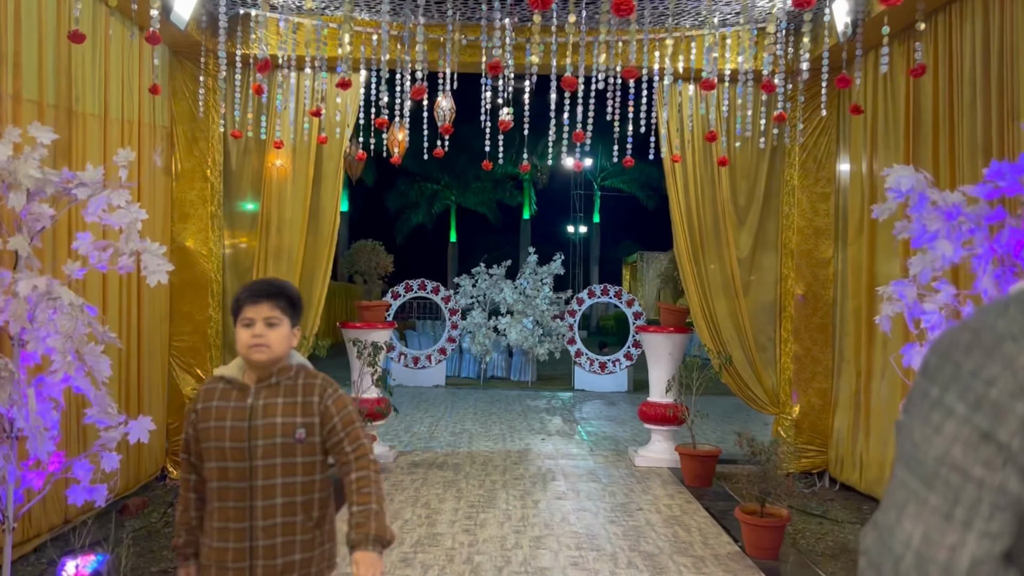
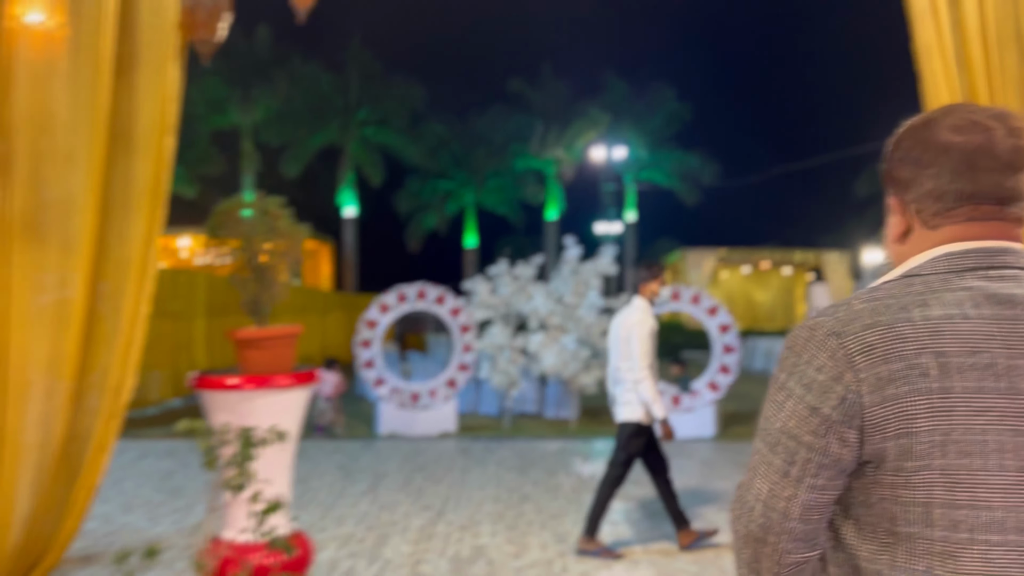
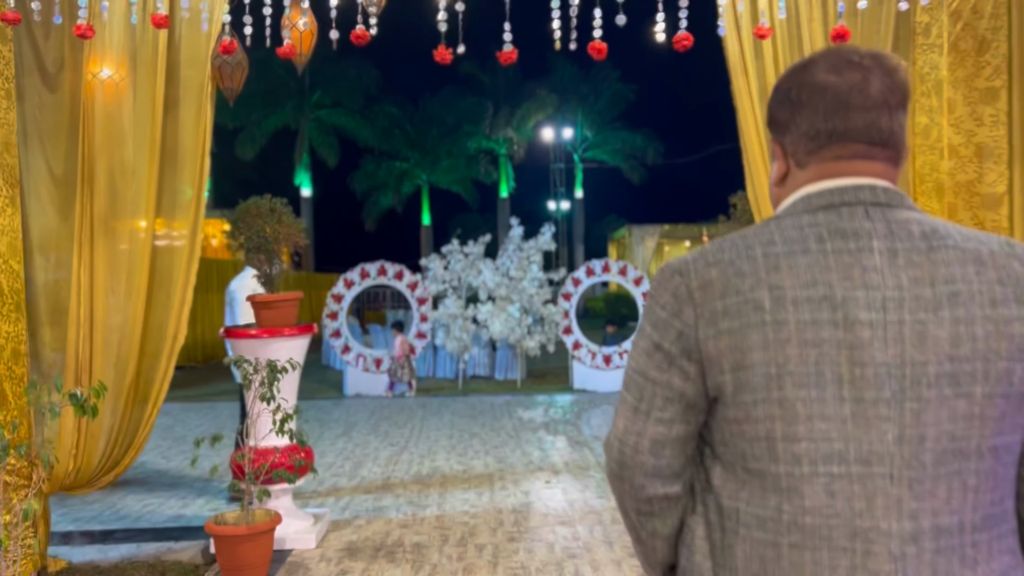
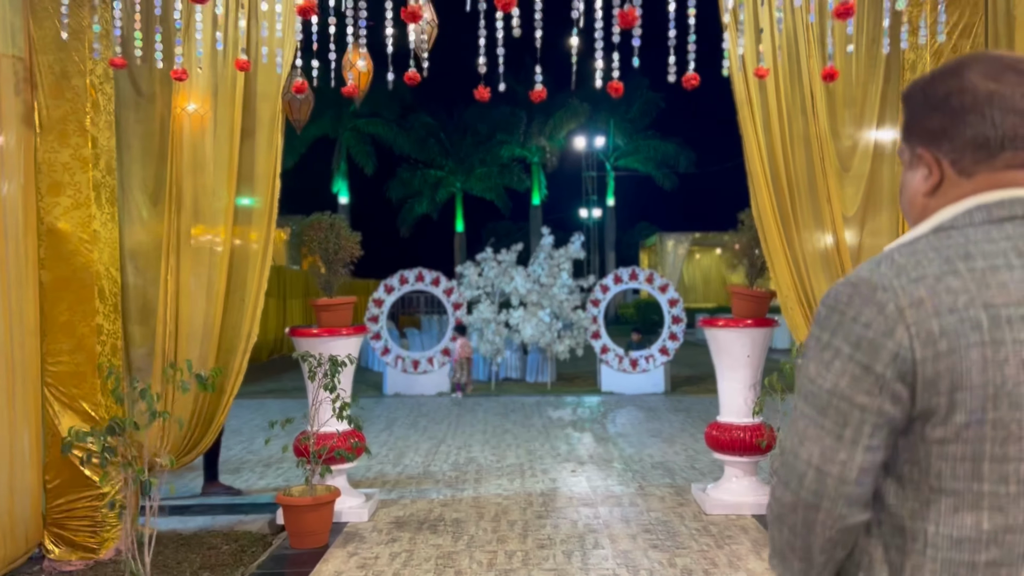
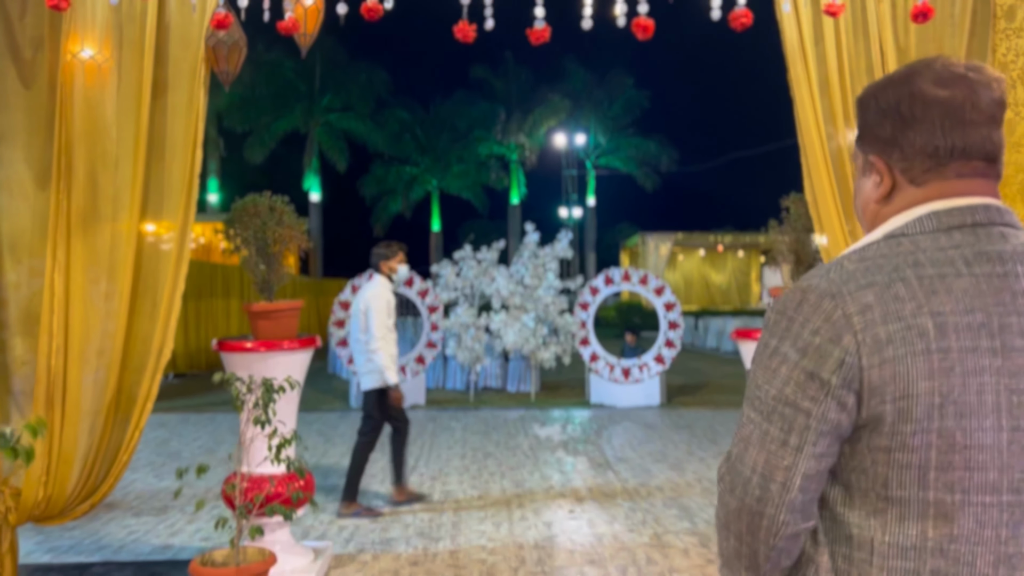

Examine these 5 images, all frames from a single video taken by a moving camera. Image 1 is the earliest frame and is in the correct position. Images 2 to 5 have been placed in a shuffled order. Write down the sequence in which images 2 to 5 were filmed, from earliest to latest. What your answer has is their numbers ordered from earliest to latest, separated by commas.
4, 3, 5, 2
